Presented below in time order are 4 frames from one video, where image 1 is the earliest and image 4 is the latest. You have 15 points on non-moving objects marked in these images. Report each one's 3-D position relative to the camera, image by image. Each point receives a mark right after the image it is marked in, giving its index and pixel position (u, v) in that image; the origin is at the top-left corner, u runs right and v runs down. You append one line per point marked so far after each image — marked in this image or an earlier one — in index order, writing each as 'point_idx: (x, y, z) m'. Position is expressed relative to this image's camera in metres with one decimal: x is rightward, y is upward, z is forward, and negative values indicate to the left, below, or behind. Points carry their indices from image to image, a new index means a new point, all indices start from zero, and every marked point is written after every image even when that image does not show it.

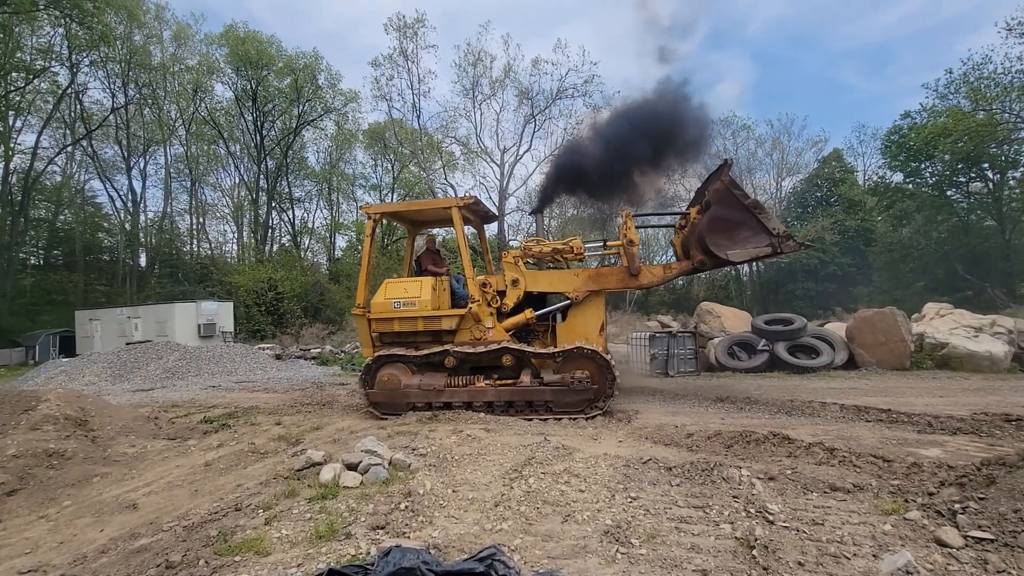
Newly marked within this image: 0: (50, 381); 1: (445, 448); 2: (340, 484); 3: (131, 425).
0: (-17.2, -3.5, +18.7) m
1: (-0.9, -2.2, +7.0) m
2: (-2.0, -2.3, +5.8) m
3: (-6.9, -2.5, +9.0) m
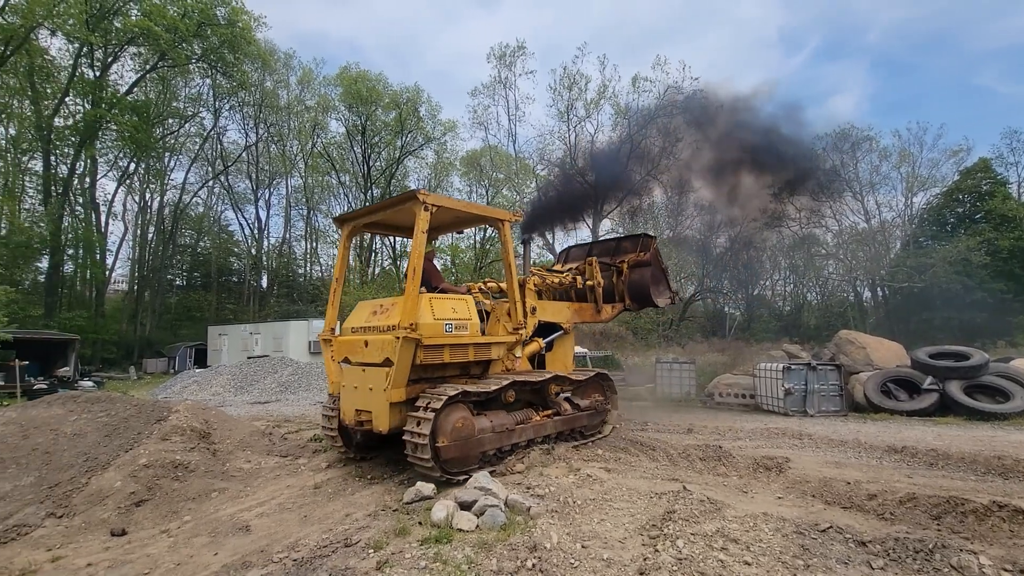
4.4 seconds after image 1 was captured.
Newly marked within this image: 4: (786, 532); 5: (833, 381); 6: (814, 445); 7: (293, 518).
0: (-13.4, -4.2, +20.4) m
1: (+0.6, -2.5, +6.2) m
2: (-0.6, -2.4, +5.1) m
3: (-4.8, -2.8, +9.2) m
4: (+2.6, -2.4, +4.9) m
5: (+7.5, -2.2, +11.8) m
6: (+4.8, -2.5, +8.0) m
7: (-2.7, -2.9, +6.2) m
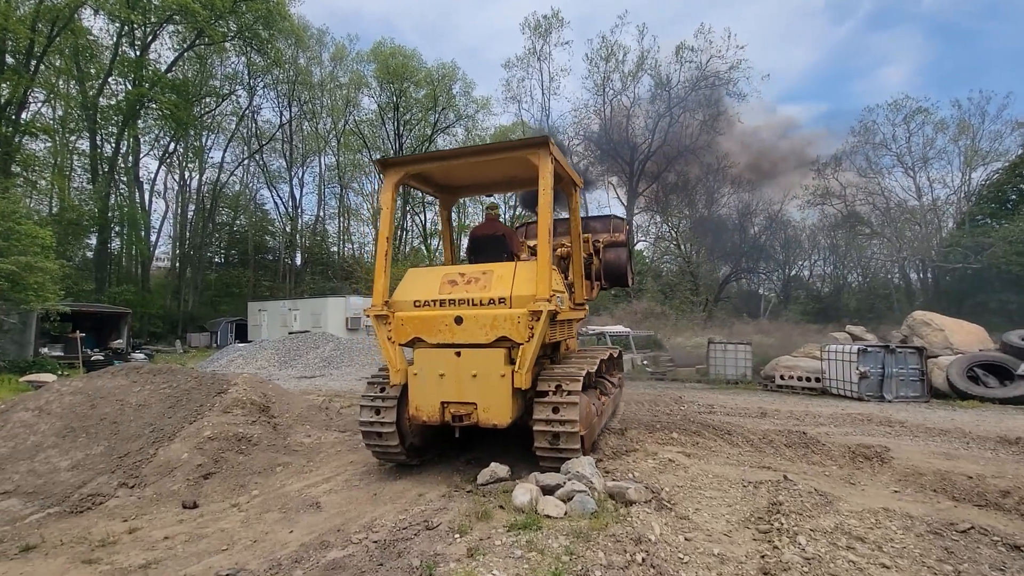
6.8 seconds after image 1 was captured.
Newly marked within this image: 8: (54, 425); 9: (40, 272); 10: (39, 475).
0: (-11.7, -3.2, +20.8) m
1: (+1.6, -2.2, +5.8) m
2: (+0.3, -2.1, +4.8) m
3: (-3.7, -2.3, +9.1) m
4: (+3.5, -2.1, +4.3) m
5: (+8.8, -1.7, +11.0) m
6: (+5.8, -2.1, +7.4) m
7: (-1.8, -2.5, +6.0) m
8: (-7.4, -2.2, +8.1) m
9: (-14.8, +0.5, +15.8) m
10: (-6.5, -2.6, +6.9) m
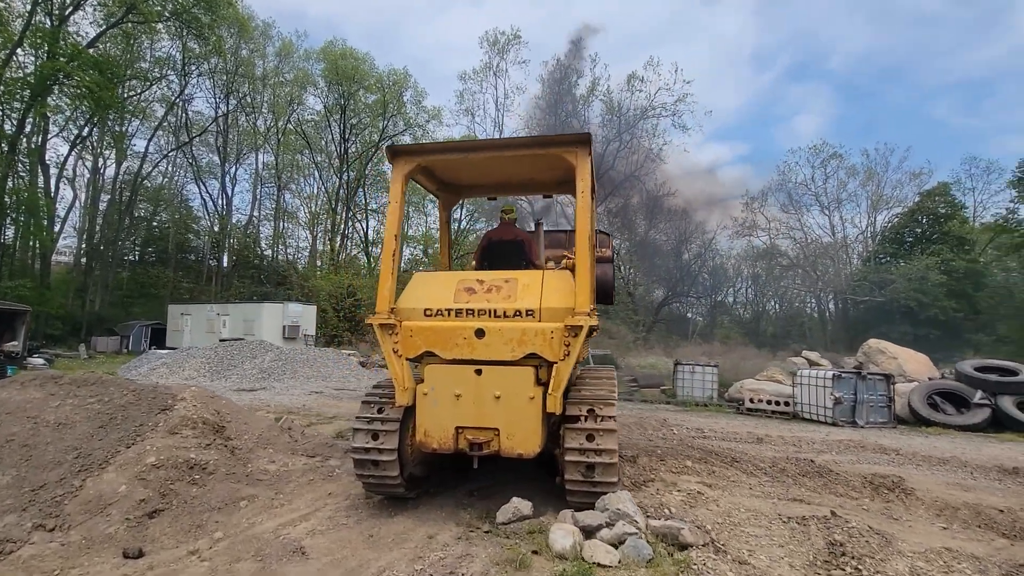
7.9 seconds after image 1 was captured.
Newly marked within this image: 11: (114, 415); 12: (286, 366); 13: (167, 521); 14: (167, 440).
0: (-13.2, -3.2, +18.5) m
1: (+1.8, -2.3, +5.2) m
2: (+0.7, -2.2, +4.1) m
3: (-3.9, -2.3, +7.9) m
4: (+3.9, -2.3, +4.1) m
5: (+8.3, -2.3, +11.3) m
6: (+5.9, -2.6, +7.4) m
7: (-1.6, -2.5, +5.1) m
8: (-7.3, -2.0, +6.4) m
9: (-15.6, +0.8, +13.2) m
10: (-6.3, -2.4, +5.3) m
11: (-5.7, -1.8, +7.1) m
12: (-8.7, -3.0, +19.4) m
13: (-3.7, -2.5, +5.4) m
14: (-4.5, -2.0, +6.6) m
